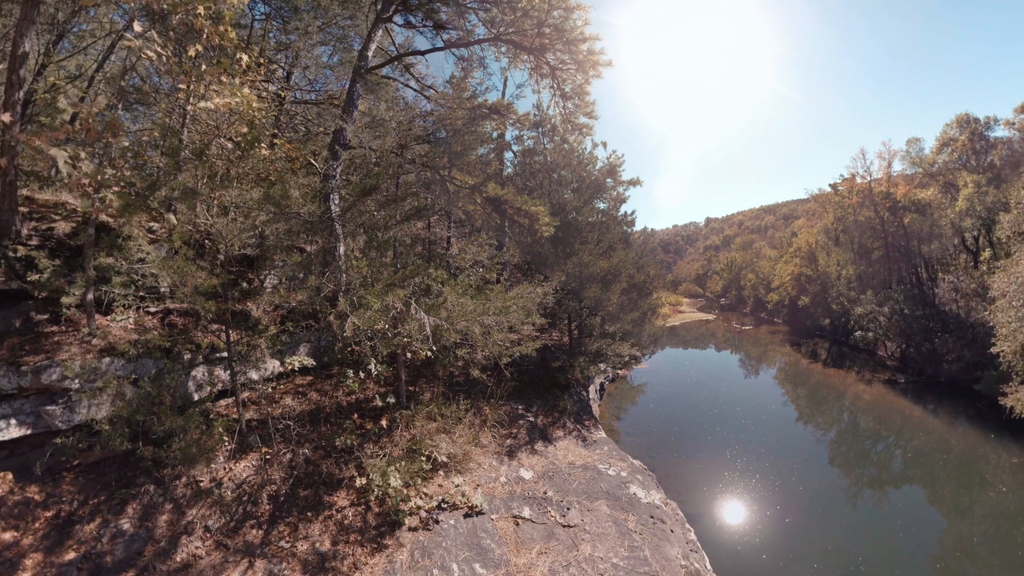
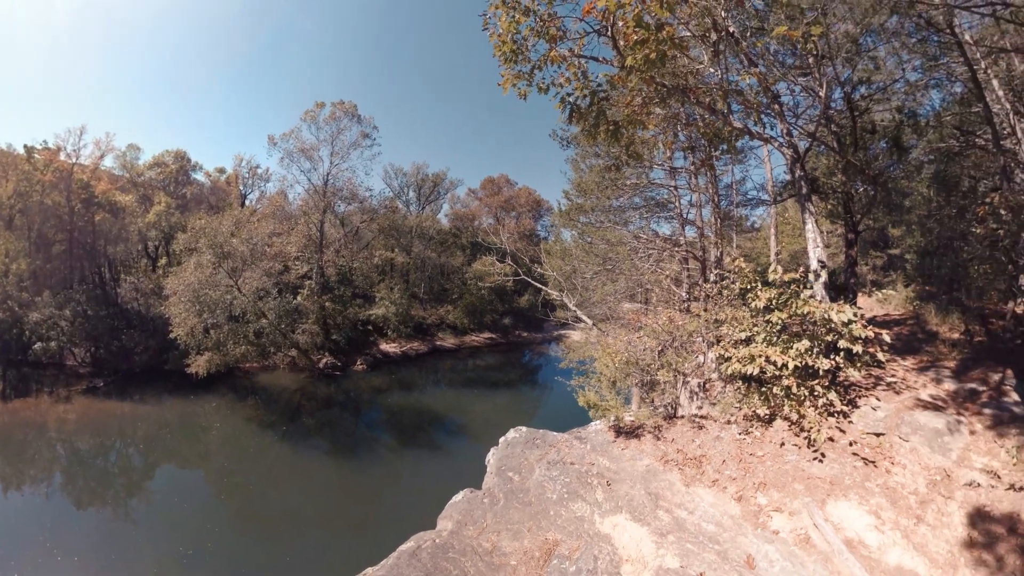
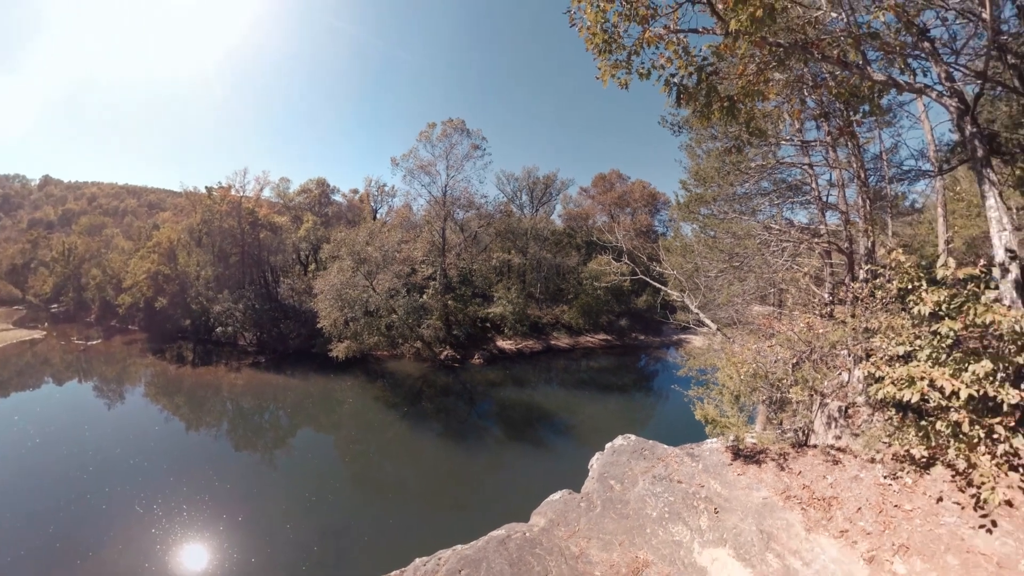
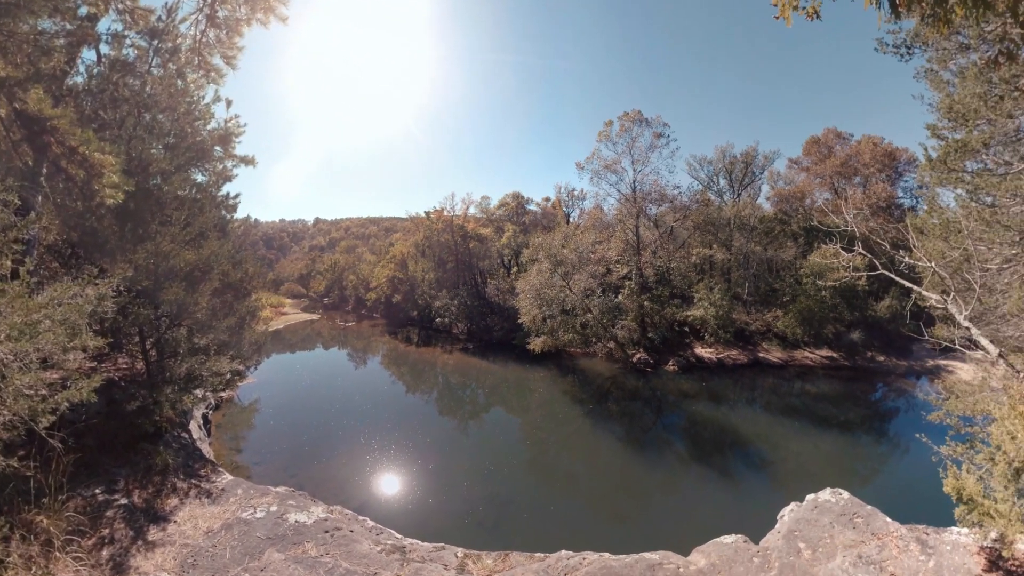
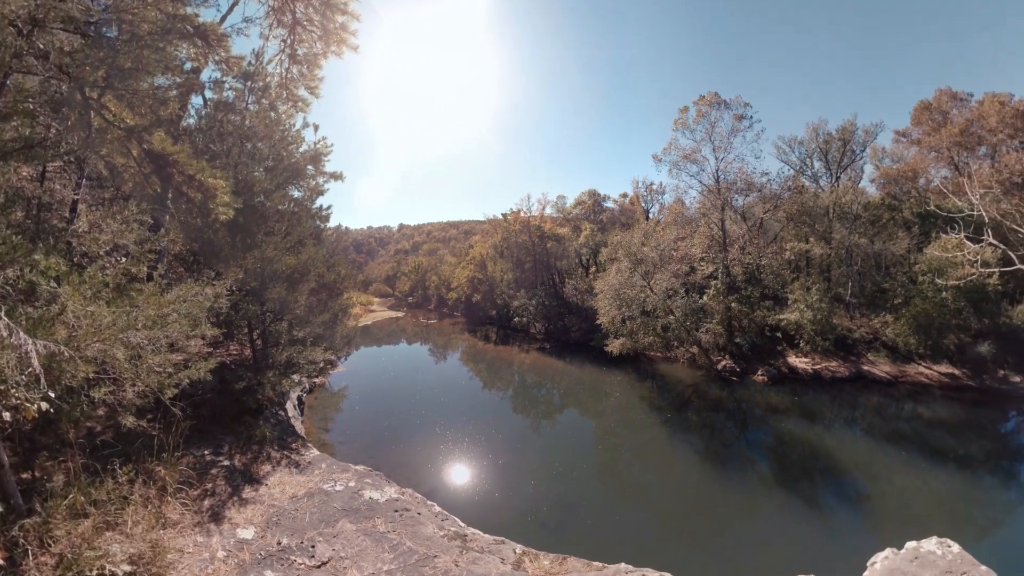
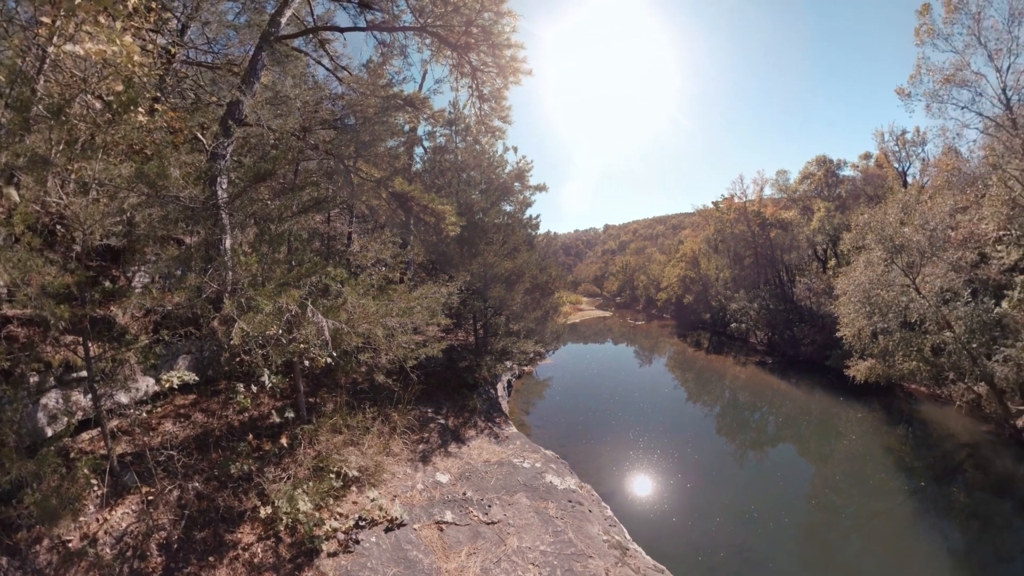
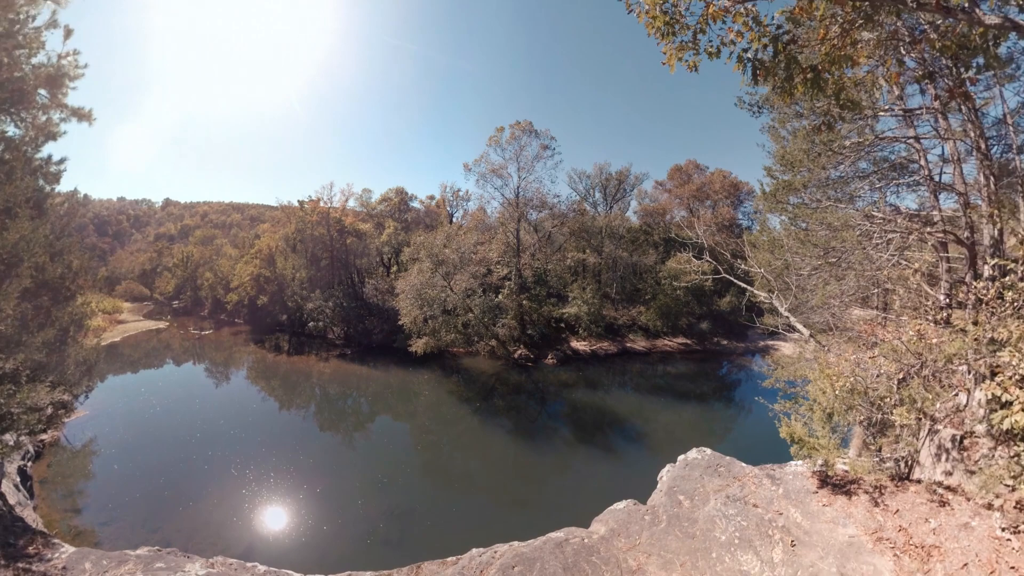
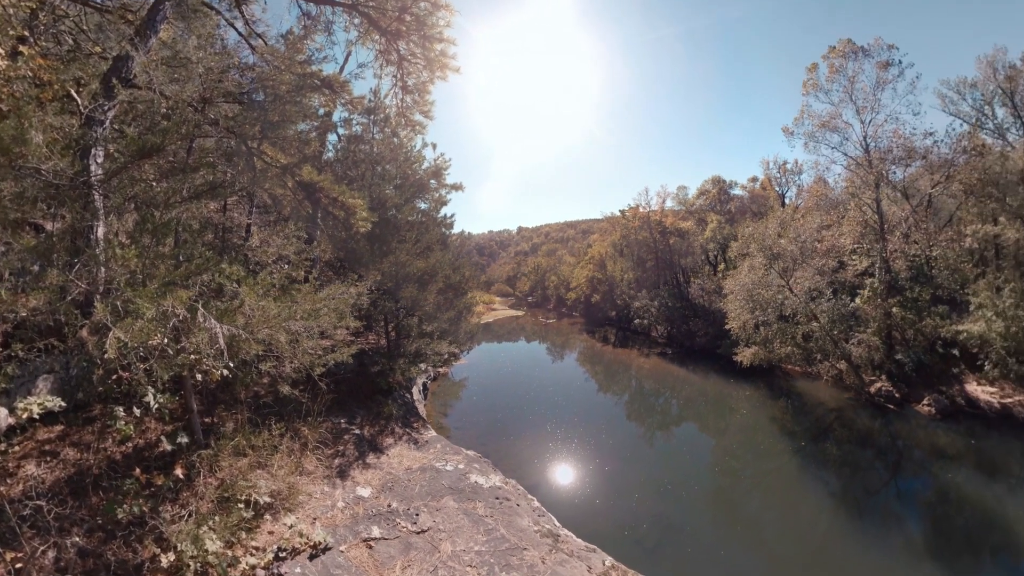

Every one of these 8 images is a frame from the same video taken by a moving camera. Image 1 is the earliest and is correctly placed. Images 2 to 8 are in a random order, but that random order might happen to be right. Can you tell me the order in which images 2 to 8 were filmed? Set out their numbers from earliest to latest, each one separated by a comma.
6, 8, 5, 4, 7, 3, 2
